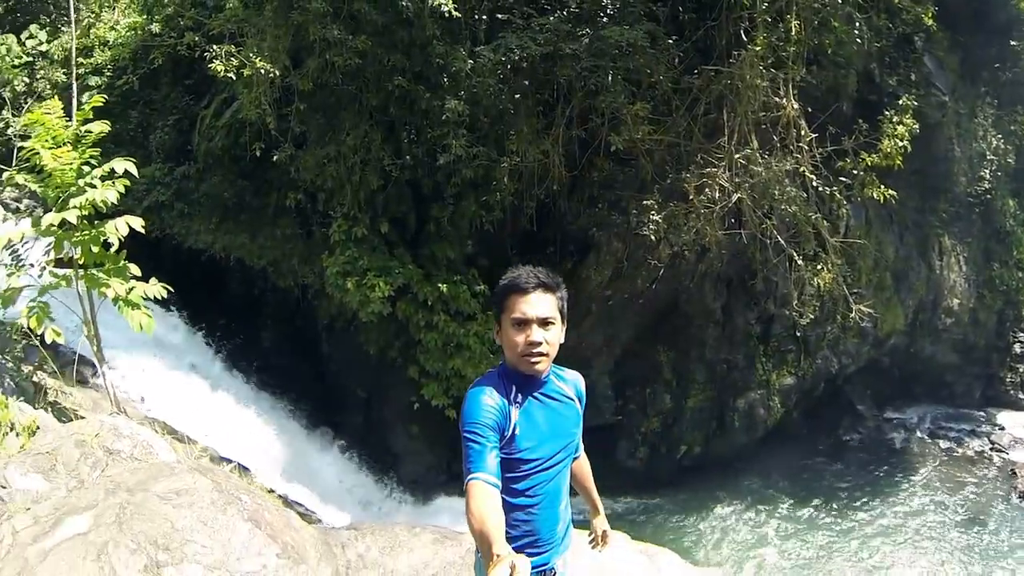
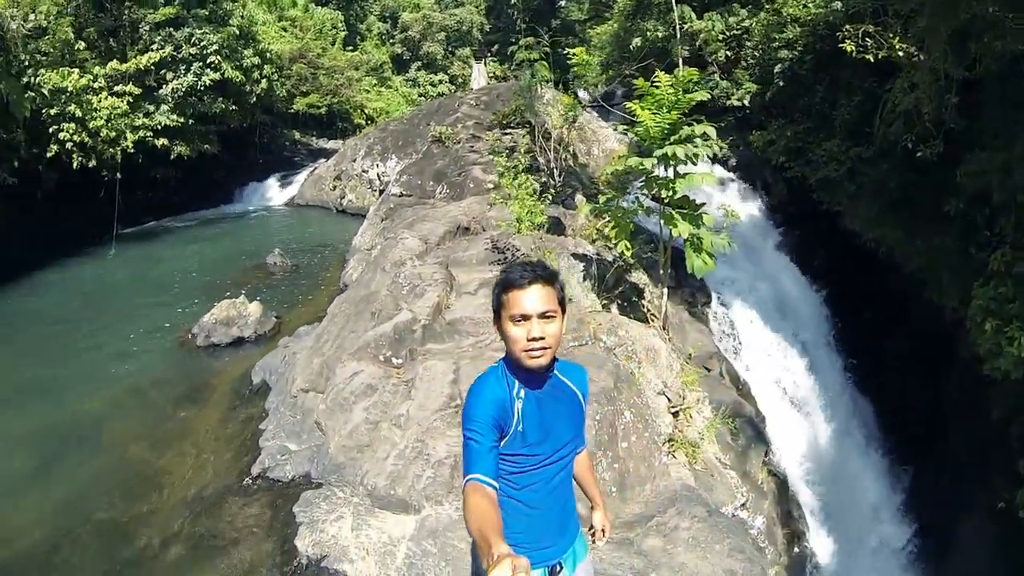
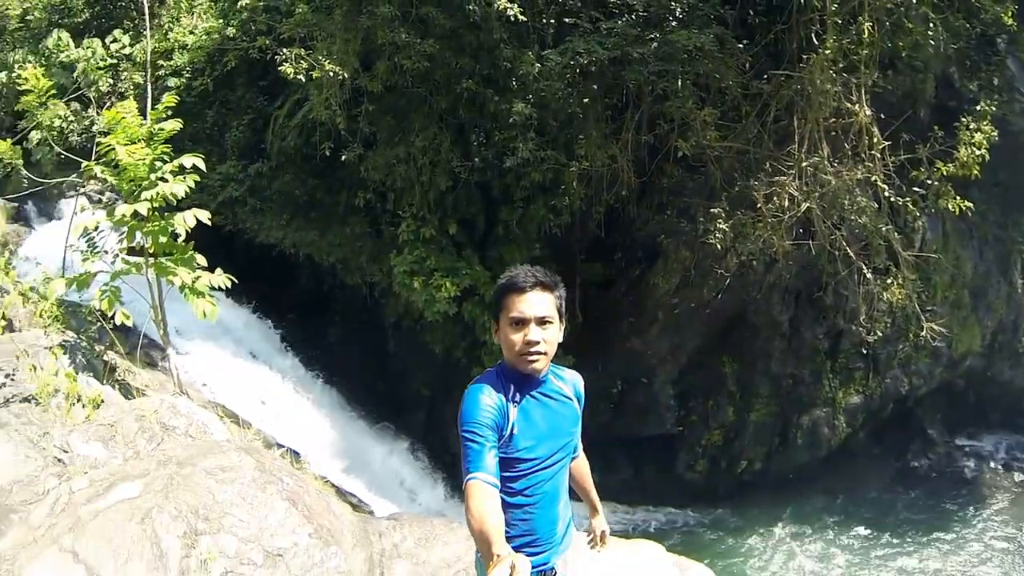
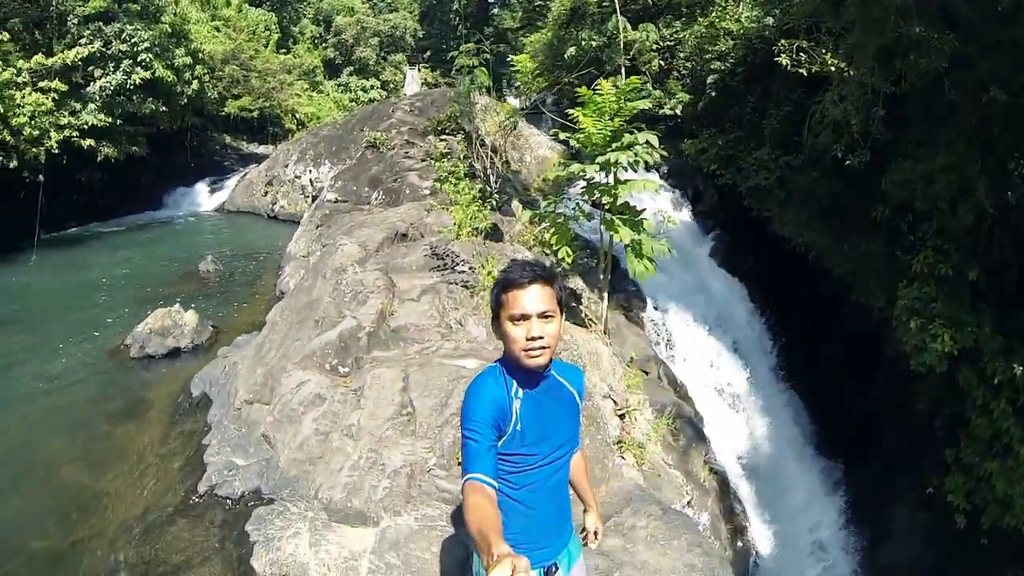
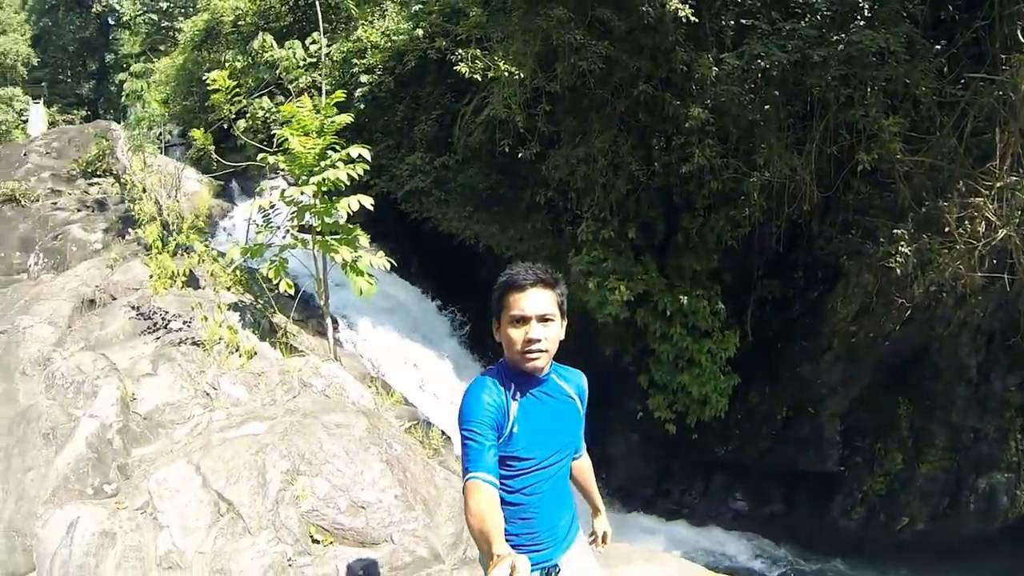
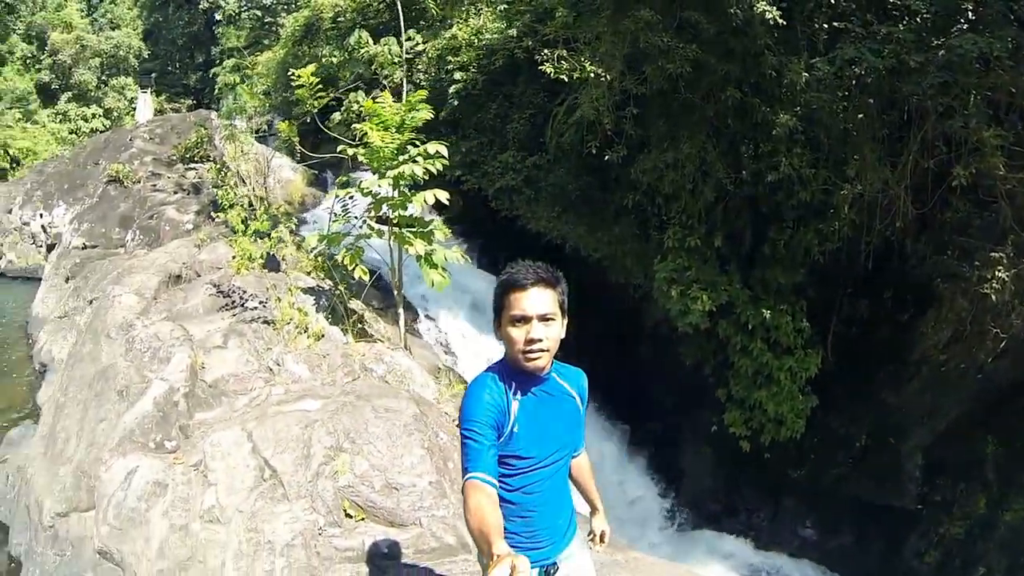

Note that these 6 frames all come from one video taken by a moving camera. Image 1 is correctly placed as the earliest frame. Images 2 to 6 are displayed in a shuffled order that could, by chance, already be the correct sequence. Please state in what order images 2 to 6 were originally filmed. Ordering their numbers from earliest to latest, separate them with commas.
3, 5, 6, 4, 2
